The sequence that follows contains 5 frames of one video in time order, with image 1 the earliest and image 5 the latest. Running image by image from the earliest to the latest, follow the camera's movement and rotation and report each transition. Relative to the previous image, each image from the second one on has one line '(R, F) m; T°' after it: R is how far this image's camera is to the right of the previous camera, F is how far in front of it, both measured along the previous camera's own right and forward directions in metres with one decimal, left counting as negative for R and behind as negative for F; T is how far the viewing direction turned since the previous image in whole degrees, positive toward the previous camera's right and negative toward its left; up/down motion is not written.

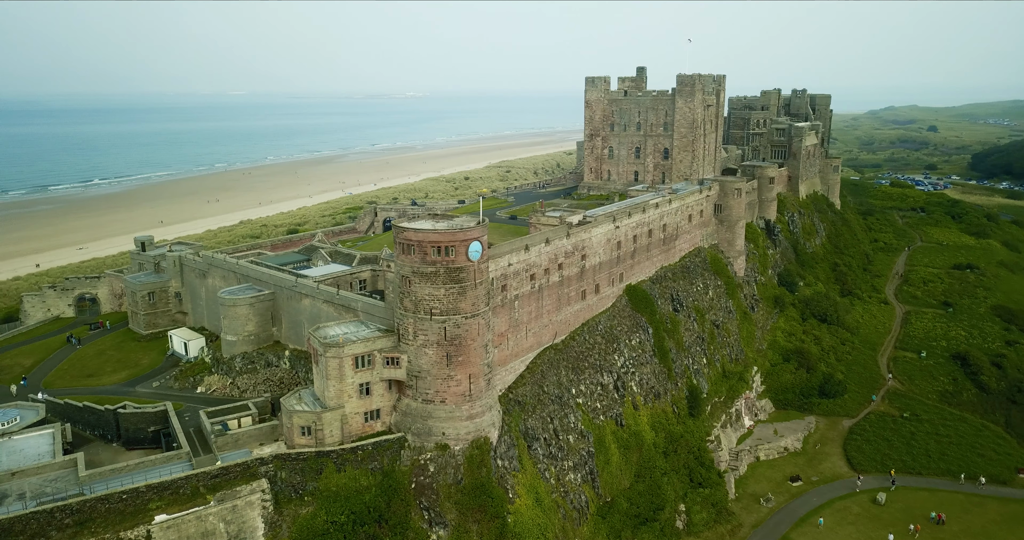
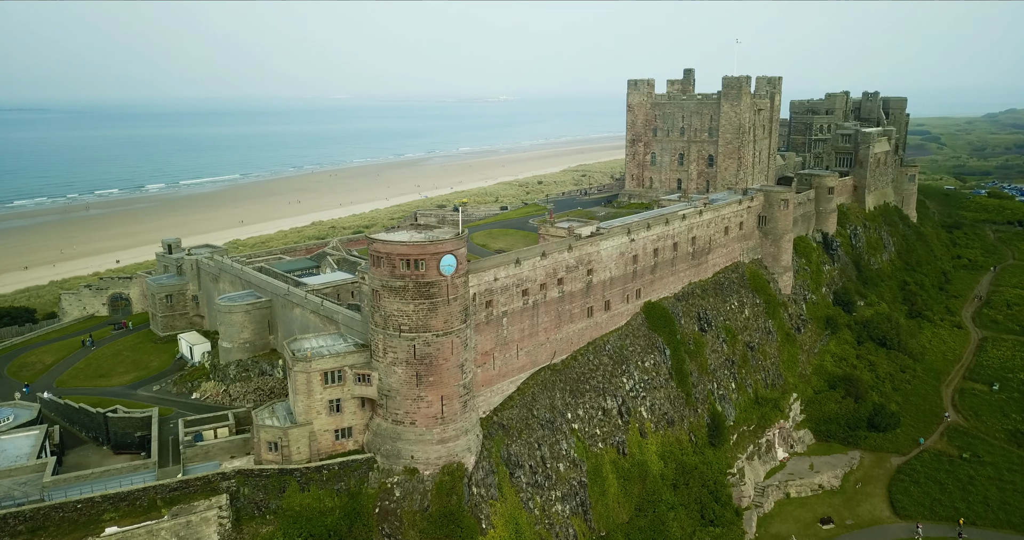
(+5.0, +2.6) m; -7°
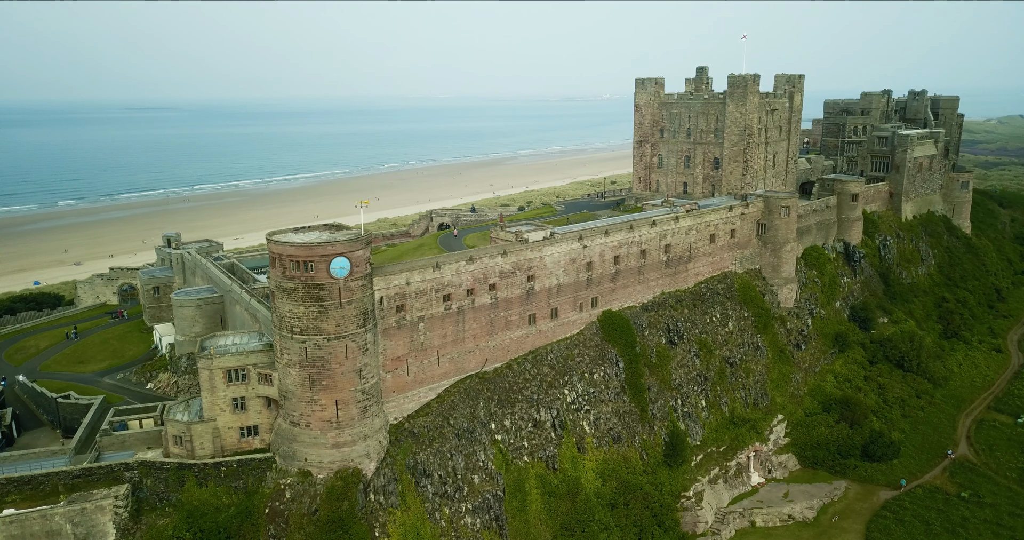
(+9.0, +1.7) m; -7°
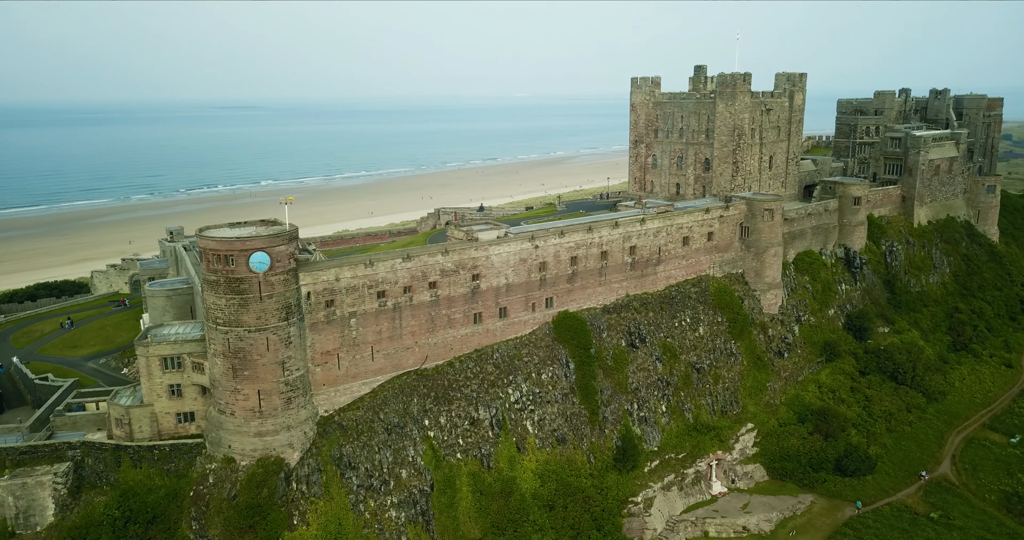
(+7.1, +0.1) m; -5°
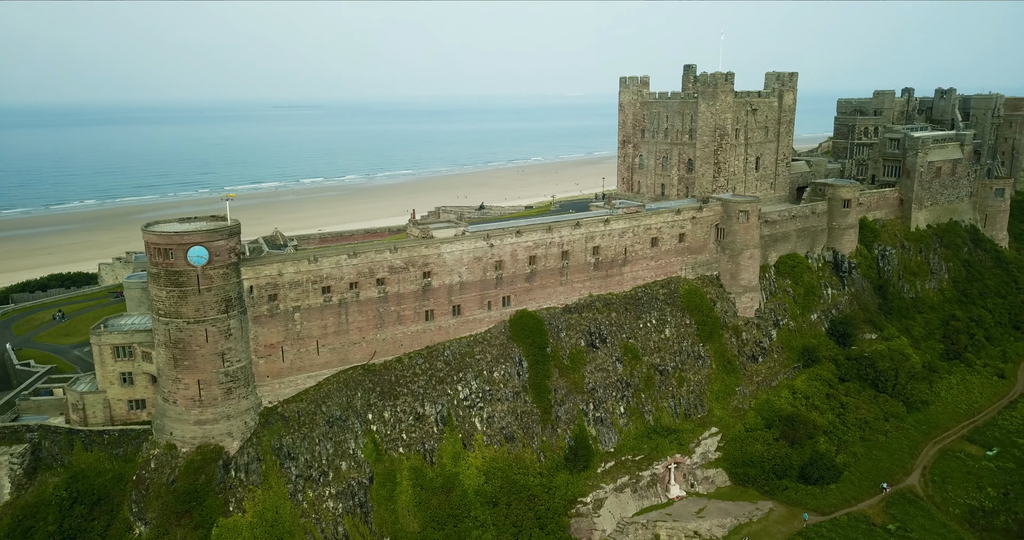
(+5.7, -0.2) m; -4°
